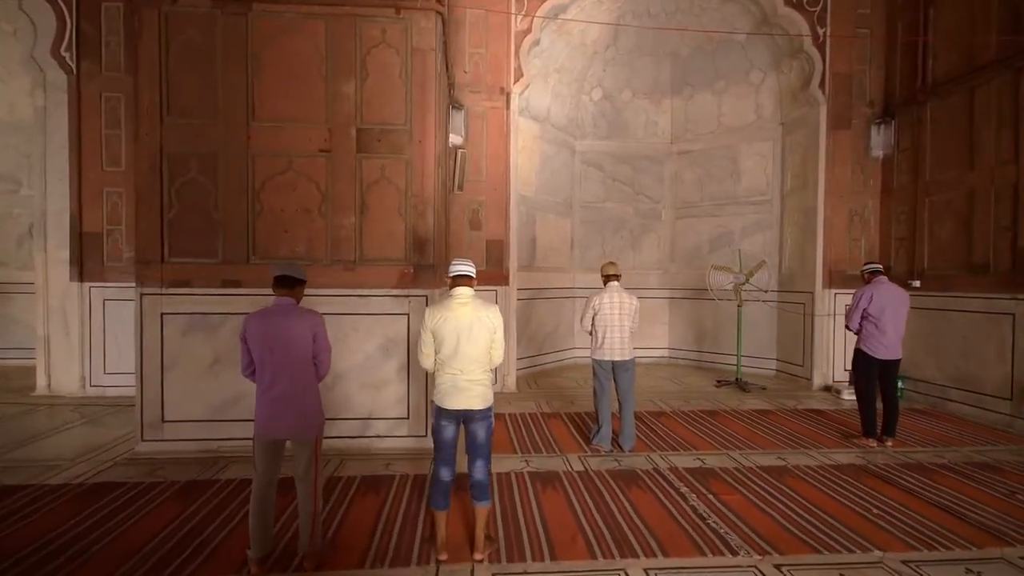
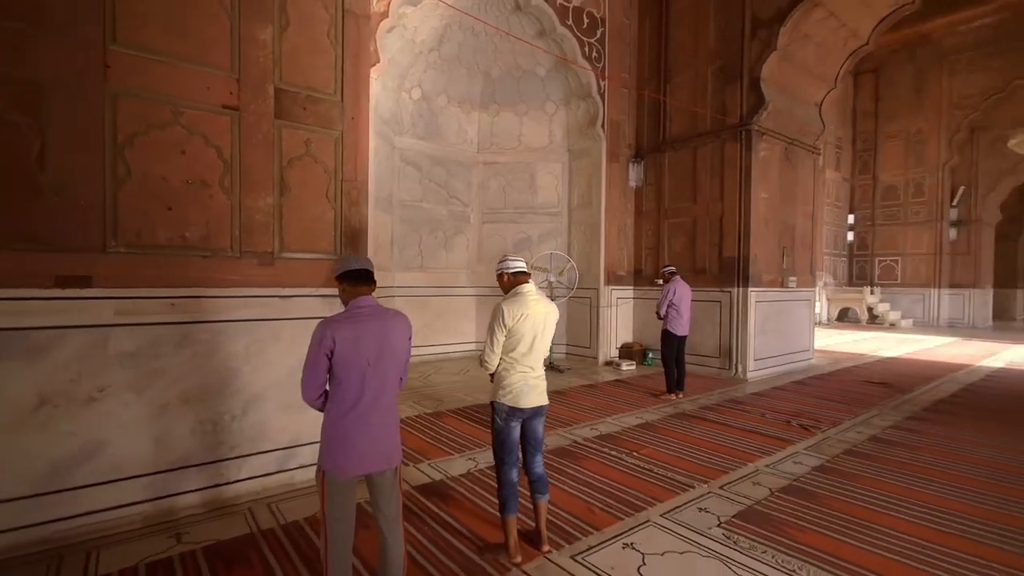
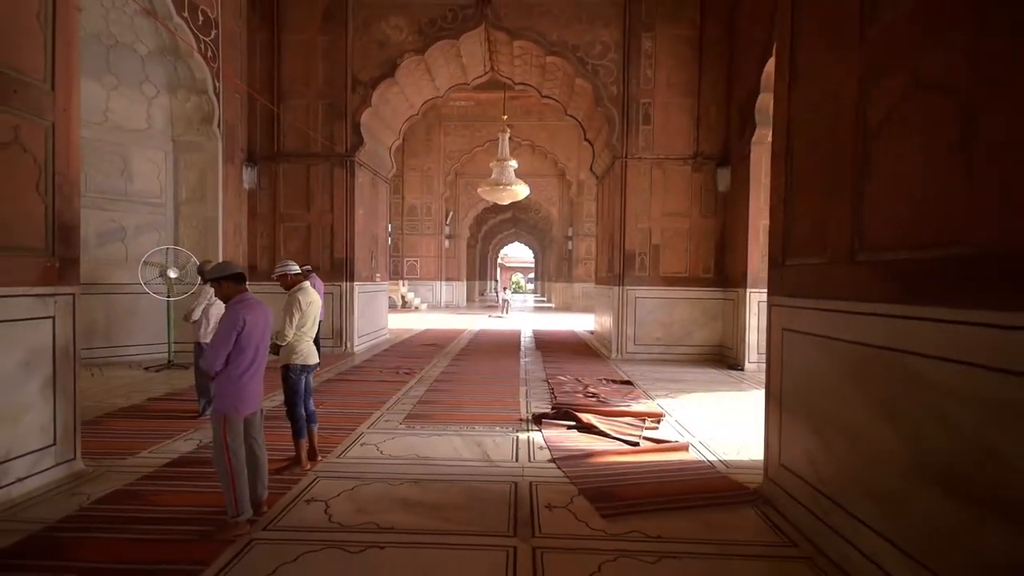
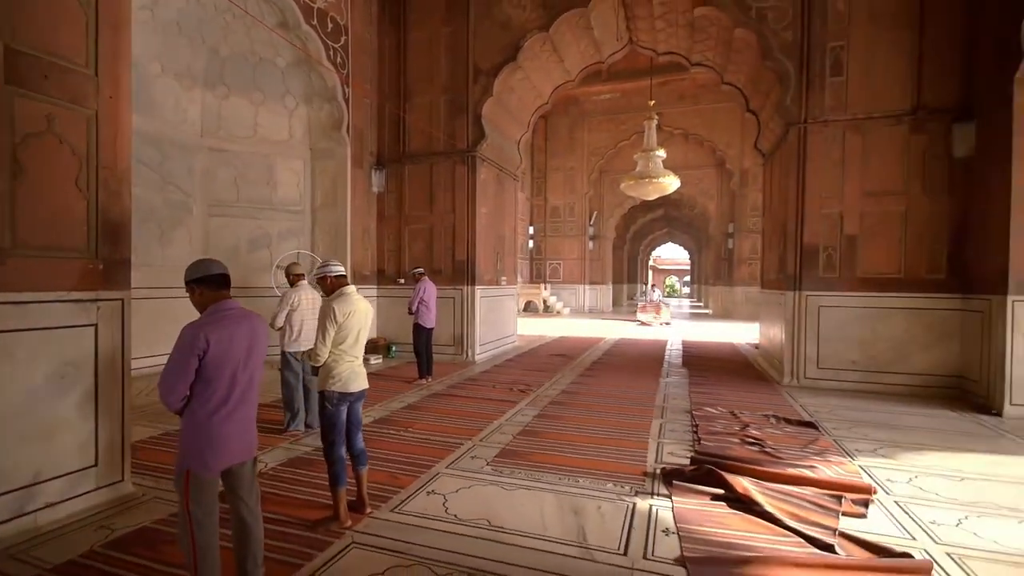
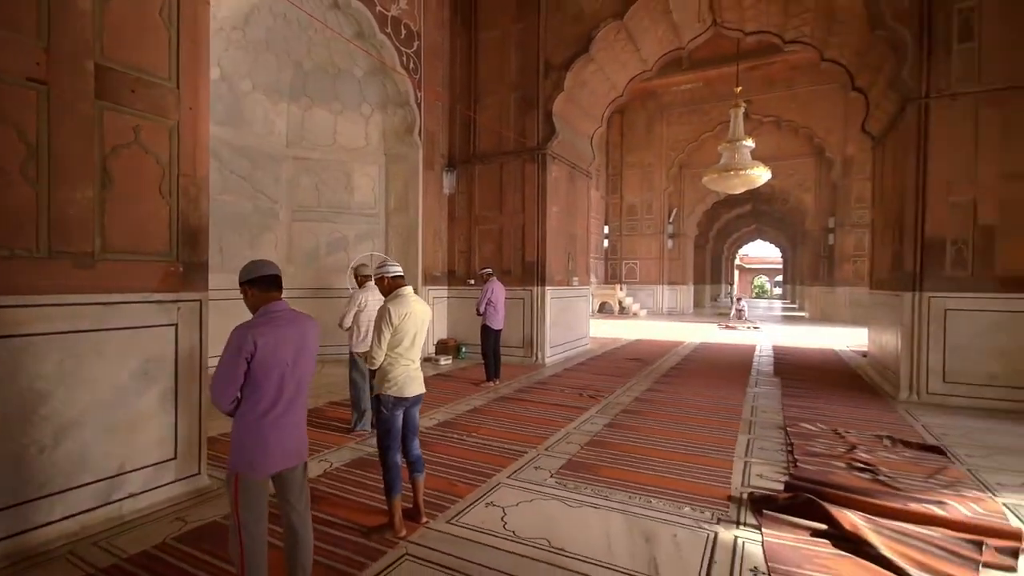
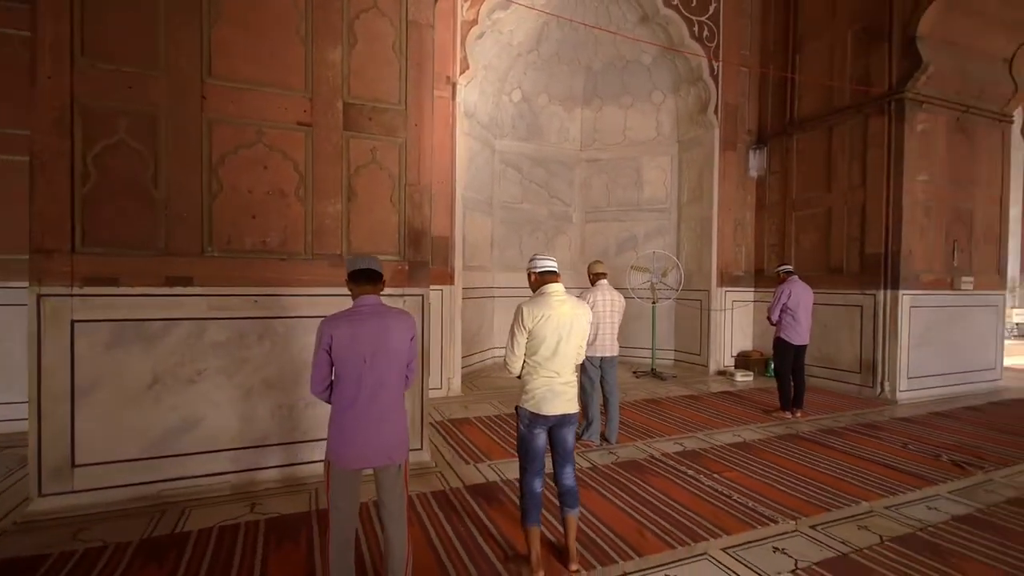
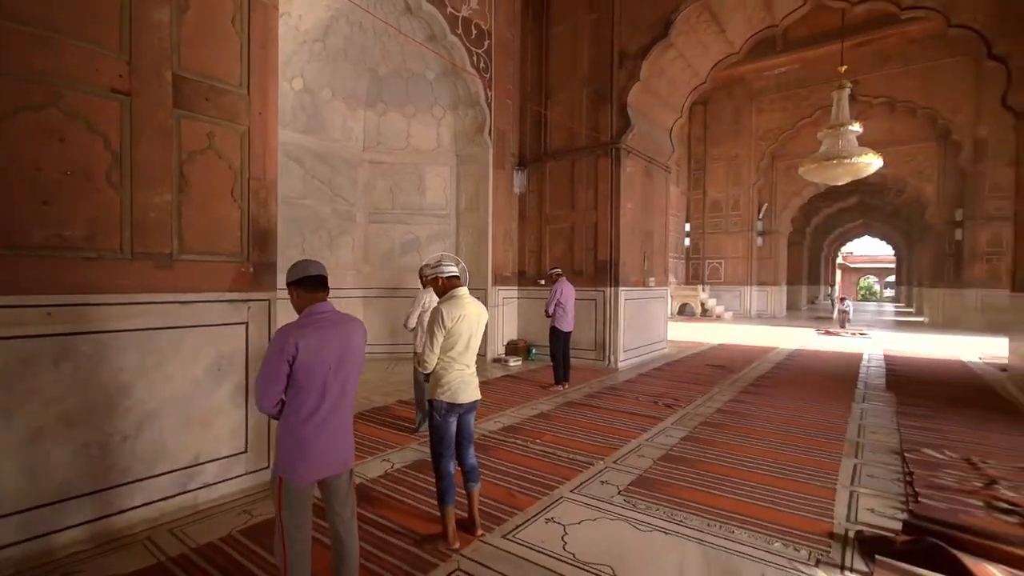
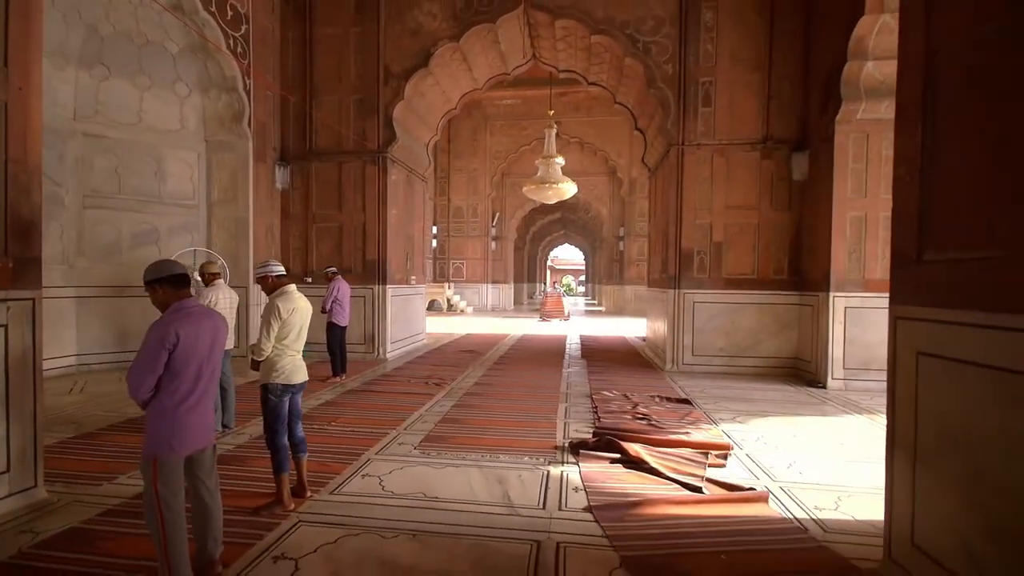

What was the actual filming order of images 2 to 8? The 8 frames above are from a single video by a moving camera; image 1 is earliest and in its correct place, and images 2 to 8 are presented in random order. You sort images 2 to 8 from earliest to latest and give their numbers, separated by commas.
6, 2, 7, 5, 4, 8, 3
